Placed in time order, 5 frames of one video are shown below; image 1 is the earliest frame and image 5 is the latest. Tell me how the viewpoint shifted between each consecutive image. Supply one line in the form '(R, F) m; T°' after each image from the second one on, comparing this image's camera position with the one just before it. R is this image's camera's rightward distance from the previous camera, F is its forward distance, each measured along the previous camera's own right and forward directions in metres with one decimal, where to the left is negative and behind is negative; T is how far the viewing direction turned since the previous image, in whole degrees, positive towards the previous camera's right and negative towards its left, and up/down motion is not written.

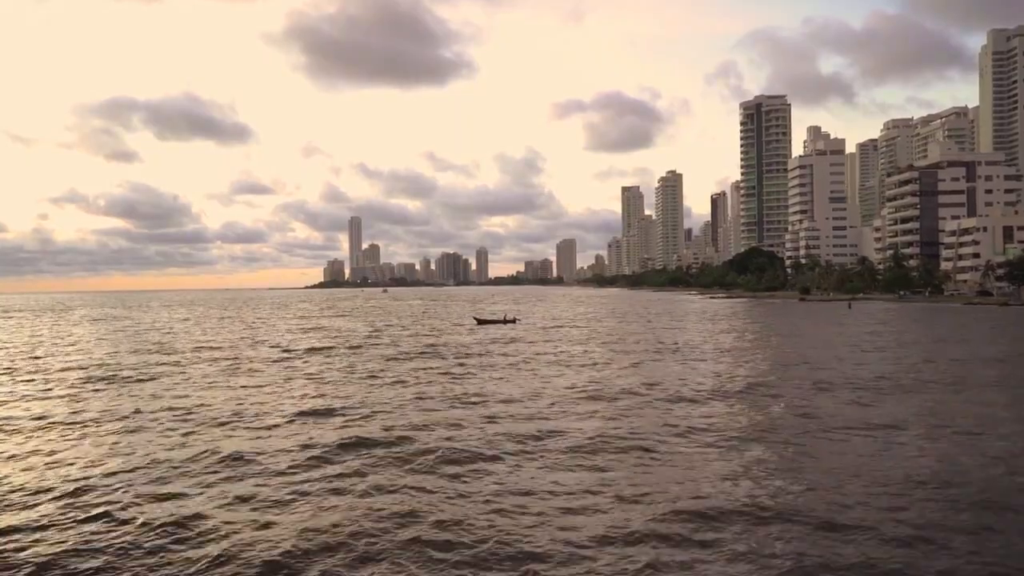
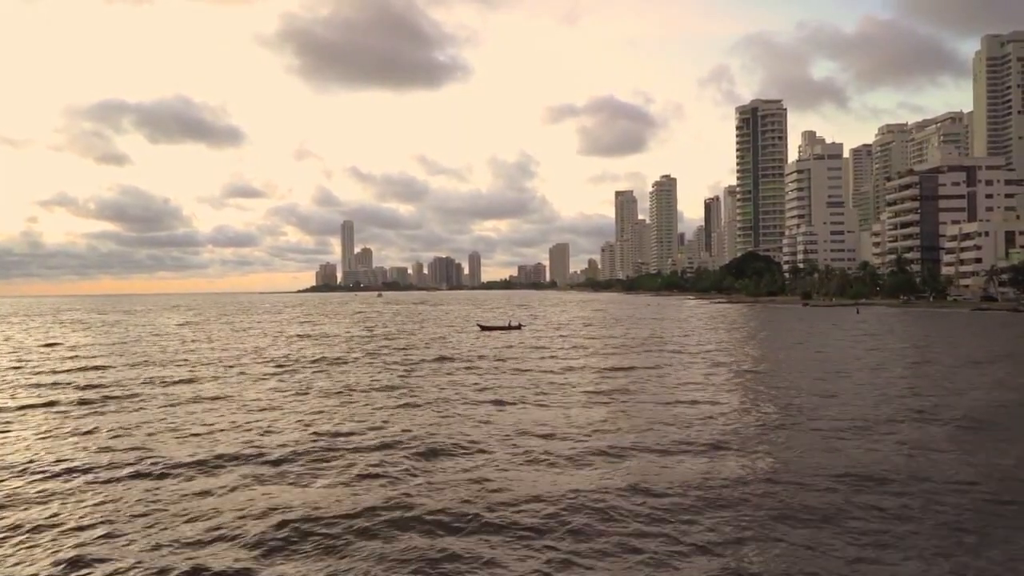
(-1.1, +1.8) m; +1°
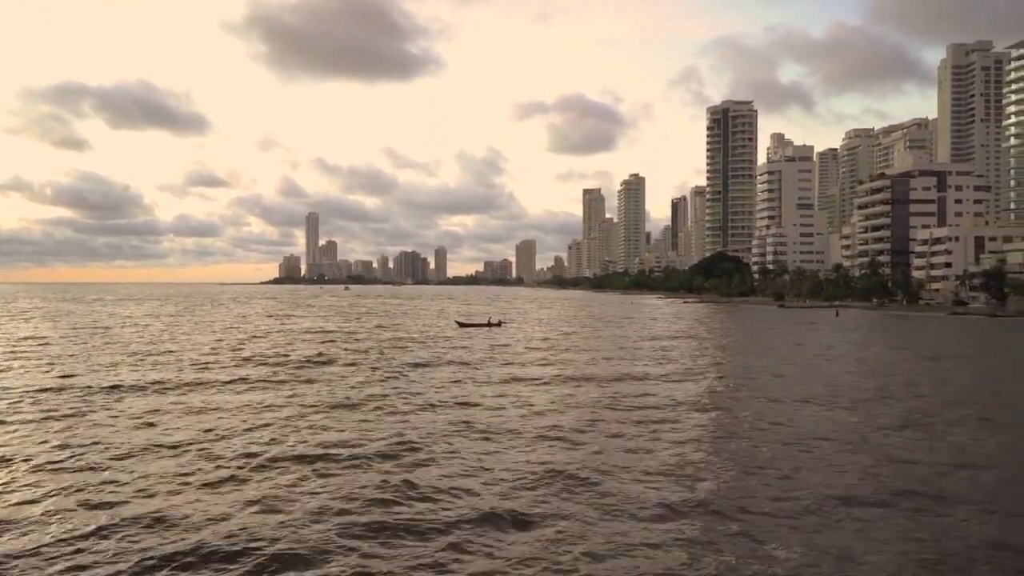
(-1.4, +2.1) m; +2°
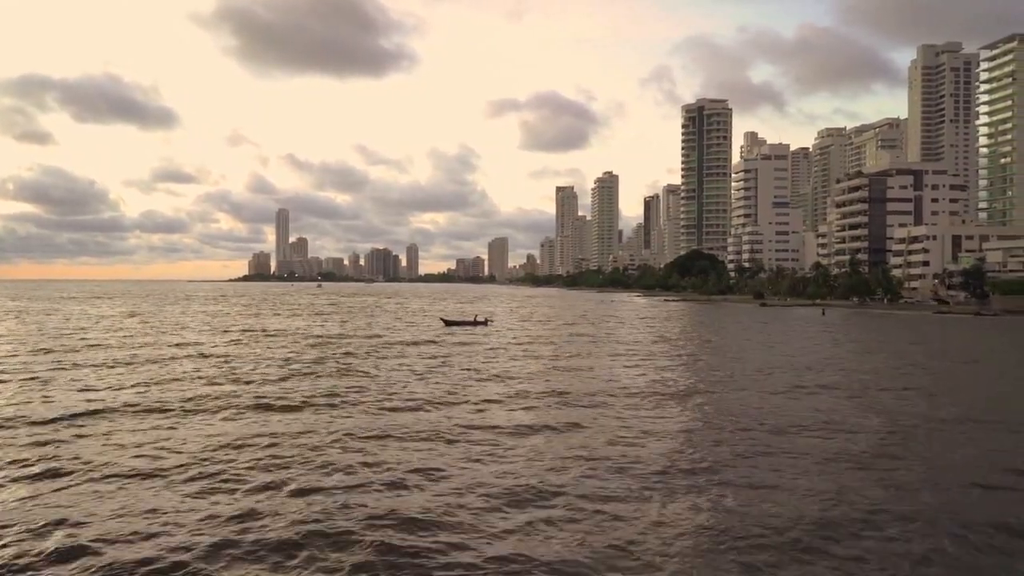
(-1.3, +1.9) m; +2°
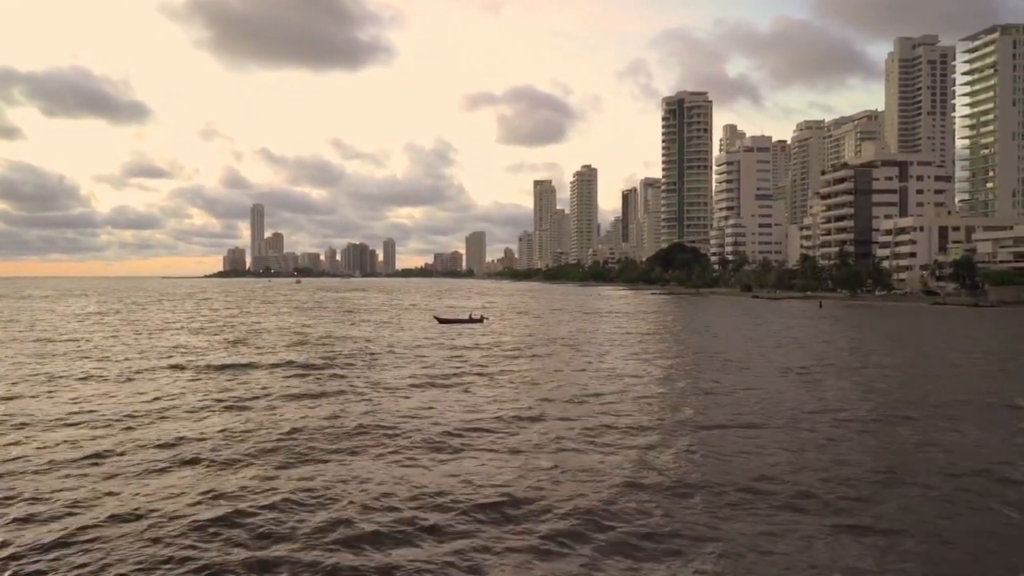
(-1.6, +2.0) m; +2°
